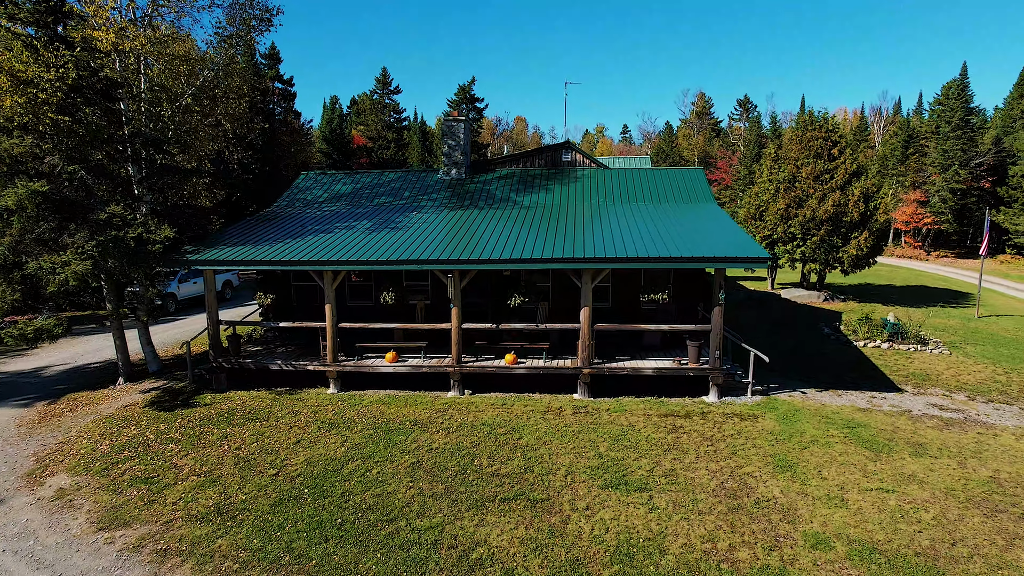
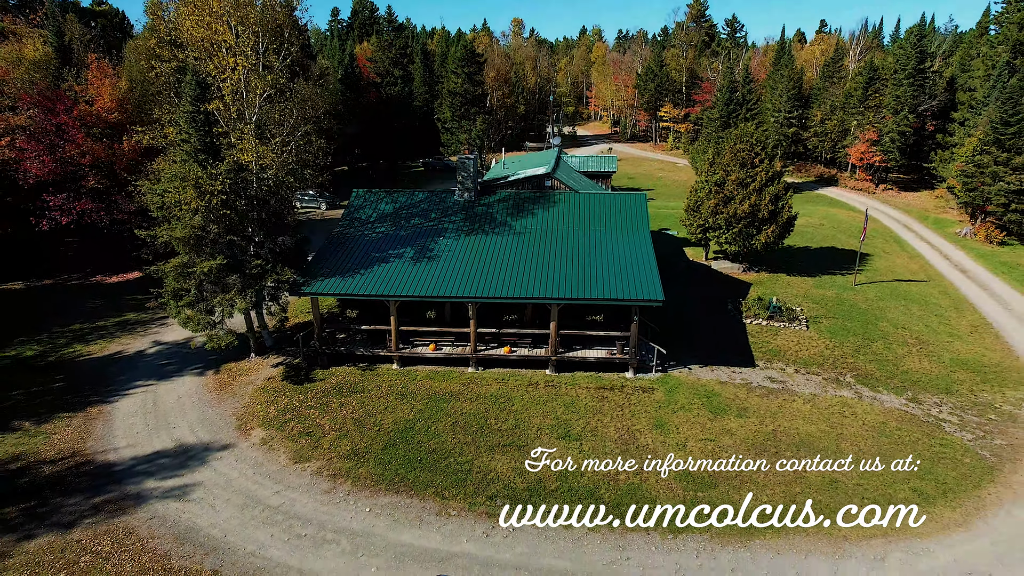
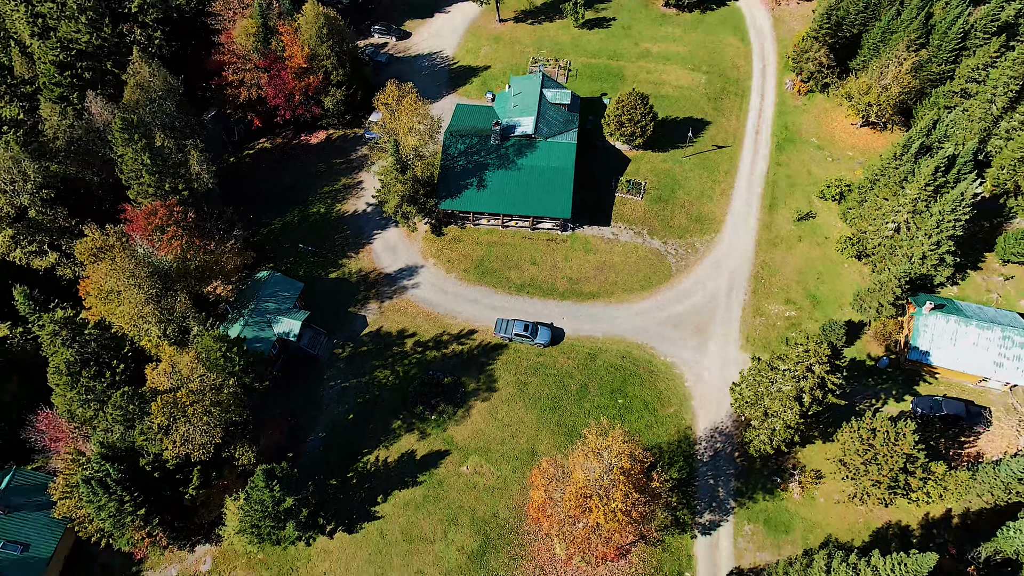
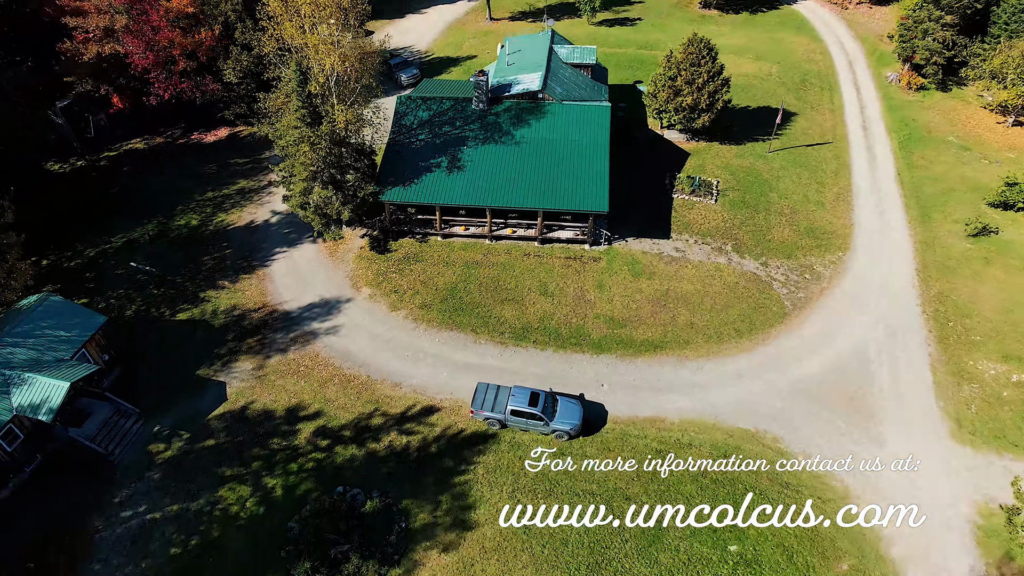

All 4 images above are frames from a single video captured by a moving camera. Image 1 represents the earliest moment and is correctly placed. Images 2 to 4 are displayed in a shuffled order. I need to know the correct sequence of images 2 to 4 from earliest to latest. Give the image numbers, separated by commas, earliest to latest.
2, 4, 3
